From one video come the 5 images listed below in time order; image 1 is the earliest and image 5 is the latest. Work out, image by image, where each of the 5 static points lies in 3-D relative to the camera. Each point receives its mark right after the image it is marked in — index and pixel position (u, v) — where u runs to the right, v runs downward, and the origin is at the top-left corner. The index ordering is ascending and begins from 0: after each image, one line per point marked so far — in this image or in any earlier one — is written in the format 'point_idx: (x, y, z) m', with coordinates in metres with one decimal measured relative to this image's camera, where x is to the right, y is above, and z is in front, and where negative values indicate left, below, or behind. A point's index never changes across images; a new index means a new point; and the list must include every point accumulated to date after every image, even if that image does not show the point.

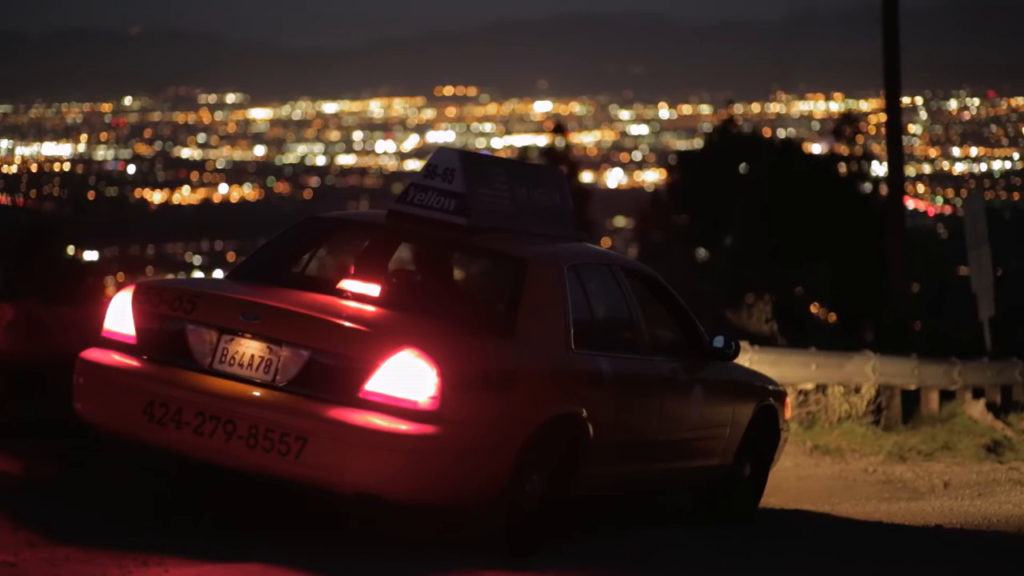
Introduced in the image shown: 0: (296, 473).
0: (-0.9, -0.8, +6.2) m
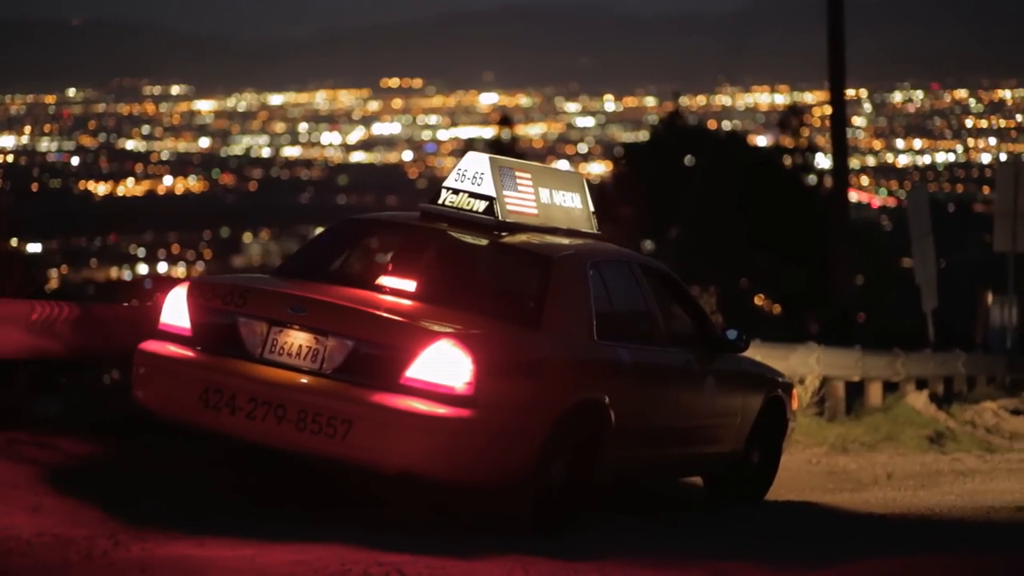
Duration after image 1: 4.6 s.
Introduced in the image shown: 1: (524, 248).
0: (-0.8, -0.8, +6.8) m
1: (+0.1, +0.2, +7.5) m
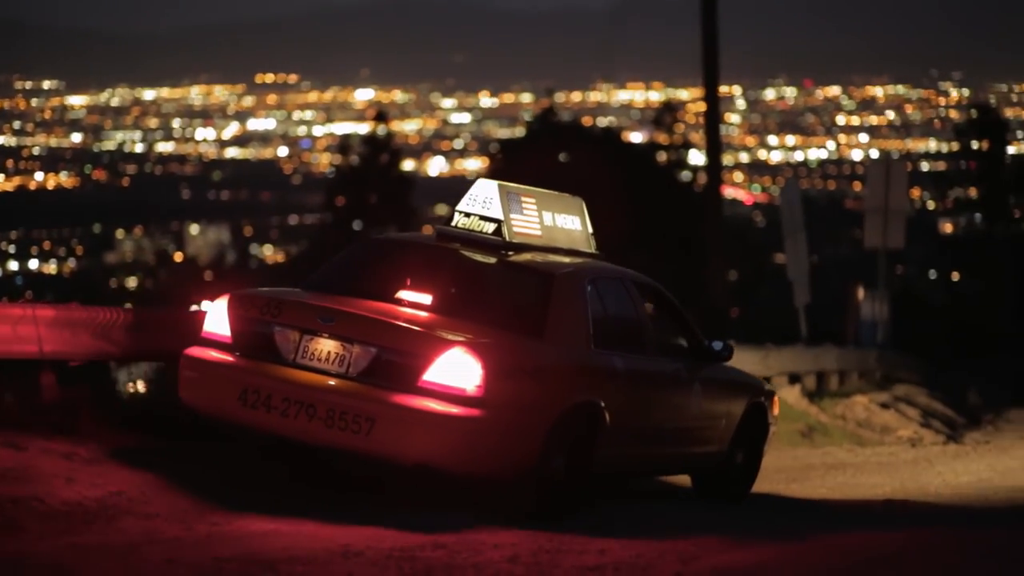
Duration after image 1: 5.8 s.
0: (-0.7, -0.8, +7.7) m
1: (+0.1, +0.1, +8.4) m
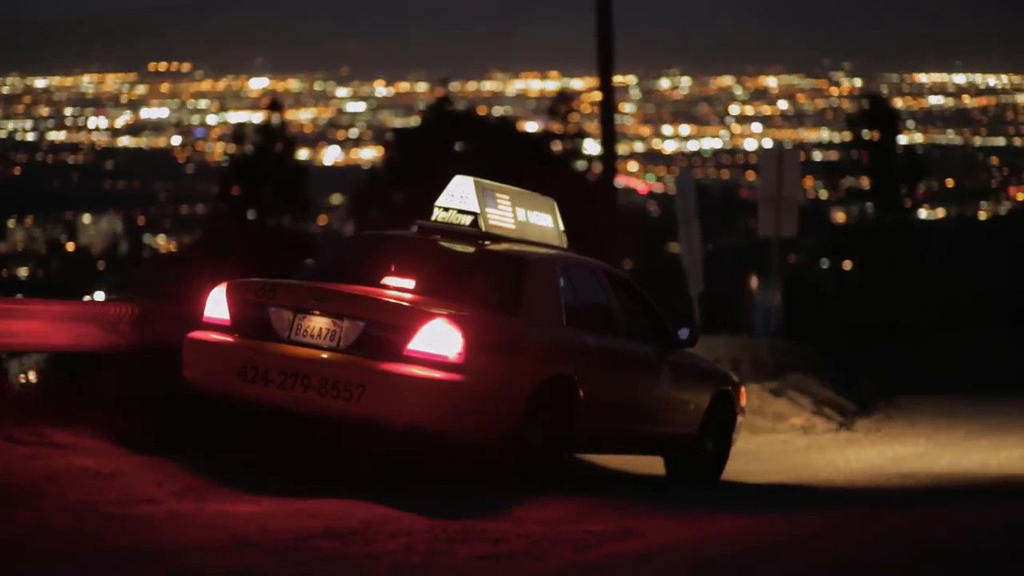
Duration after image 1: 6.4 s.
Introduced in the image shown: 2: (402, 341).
0: (-0.9, -0.7, +8.4) m
1: (-0.1, +0.2, +9.2) m
2: (-0.6, -0.3, +8.4) m
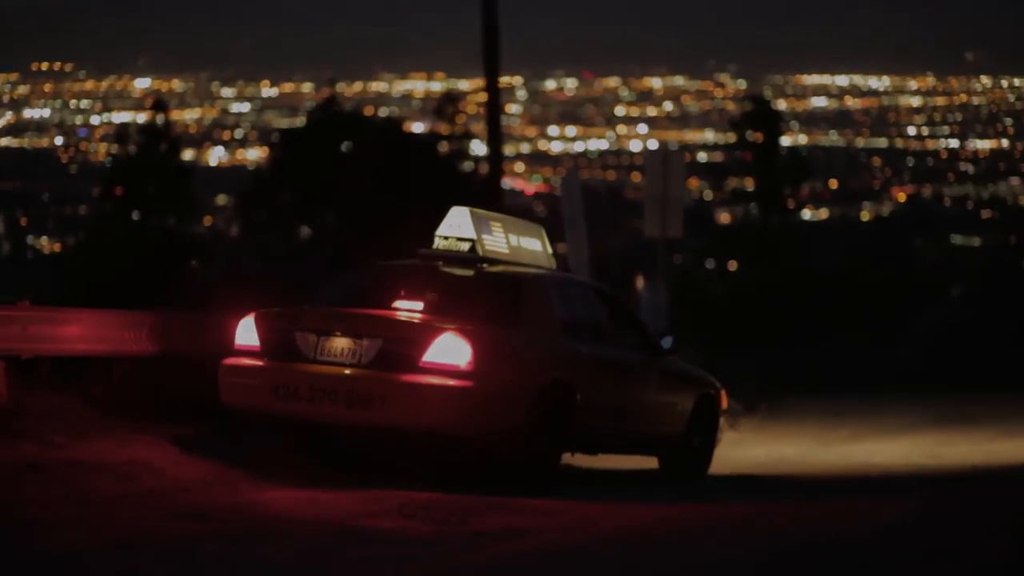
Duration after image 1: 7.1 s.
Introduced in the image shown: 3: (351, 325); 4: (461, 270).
0: (-0.8, -0.8, +9.4) m
1: (-0.1, +0.1, +10.2) m
2: (-0.6, -0.4, +9.3) m
3: (-1.0, -0.2, +9.5) m
4: (-0.4, +0.2, +10.3) m
